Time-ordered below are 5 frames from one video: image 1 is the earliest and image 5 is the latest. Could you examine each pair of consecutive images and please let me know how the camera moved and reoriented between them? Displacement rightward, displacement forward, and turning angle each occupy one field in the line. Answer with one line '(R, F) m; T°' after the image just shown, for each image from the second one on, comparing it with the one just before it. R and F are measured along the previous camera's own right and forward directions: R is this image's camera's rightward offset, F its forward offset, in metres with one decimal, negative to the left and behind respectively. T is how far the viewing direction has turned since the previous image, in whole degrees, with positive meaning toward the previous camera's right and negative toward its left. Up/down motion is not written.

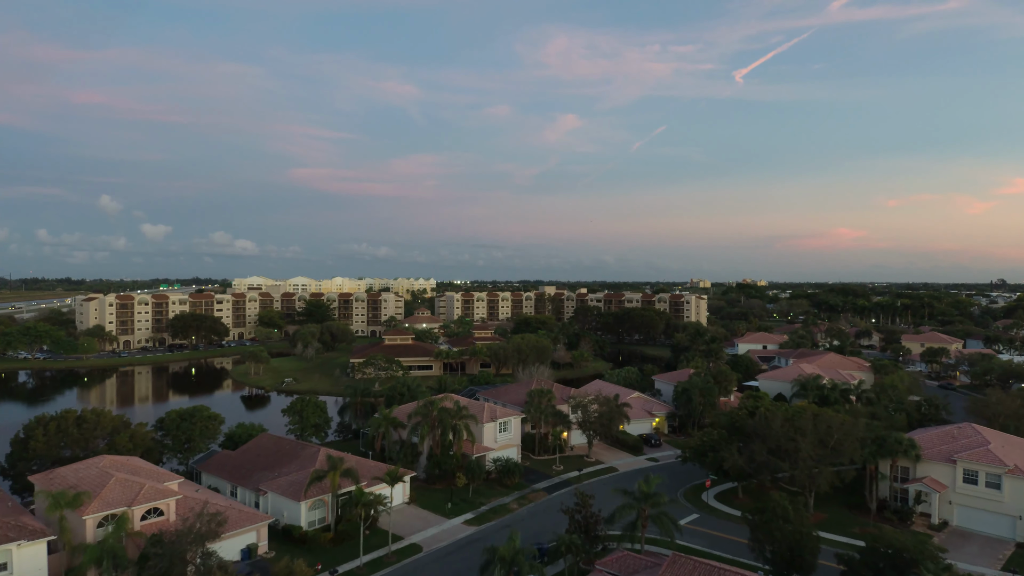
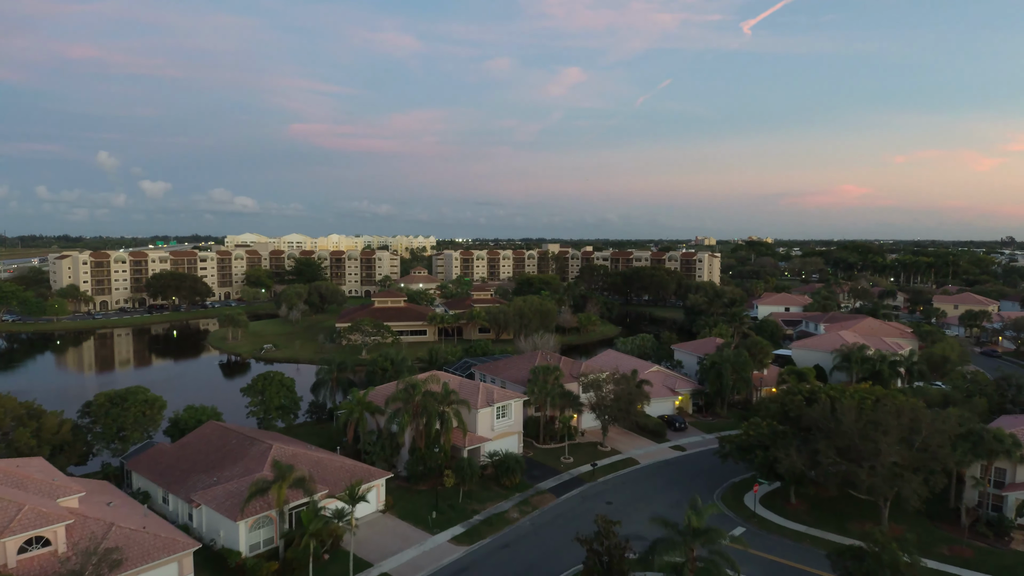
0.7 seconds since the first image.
(+0.1, +7.4) m; 0°
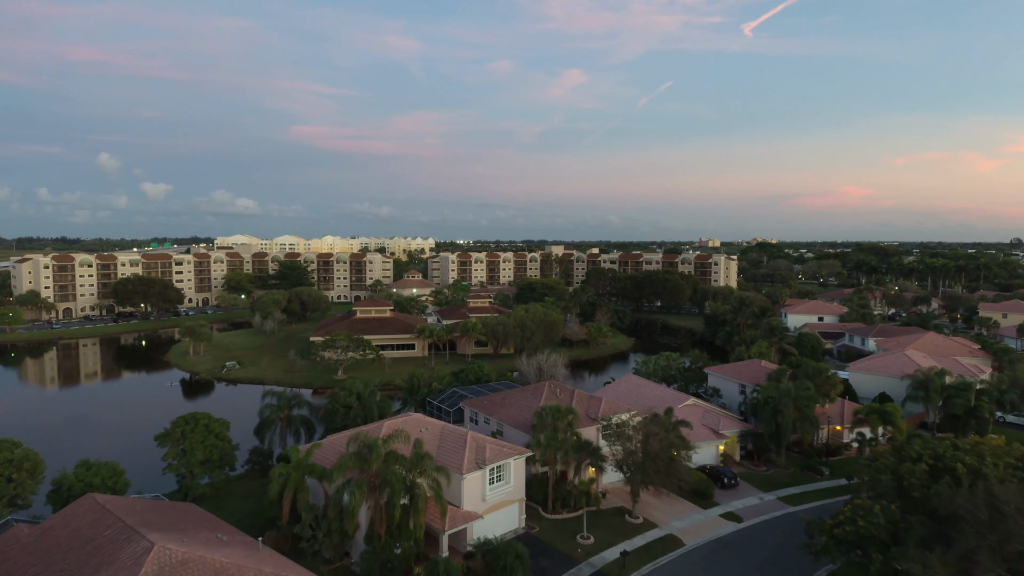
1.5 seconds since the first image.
(+0.1, +9.1) m; 0°
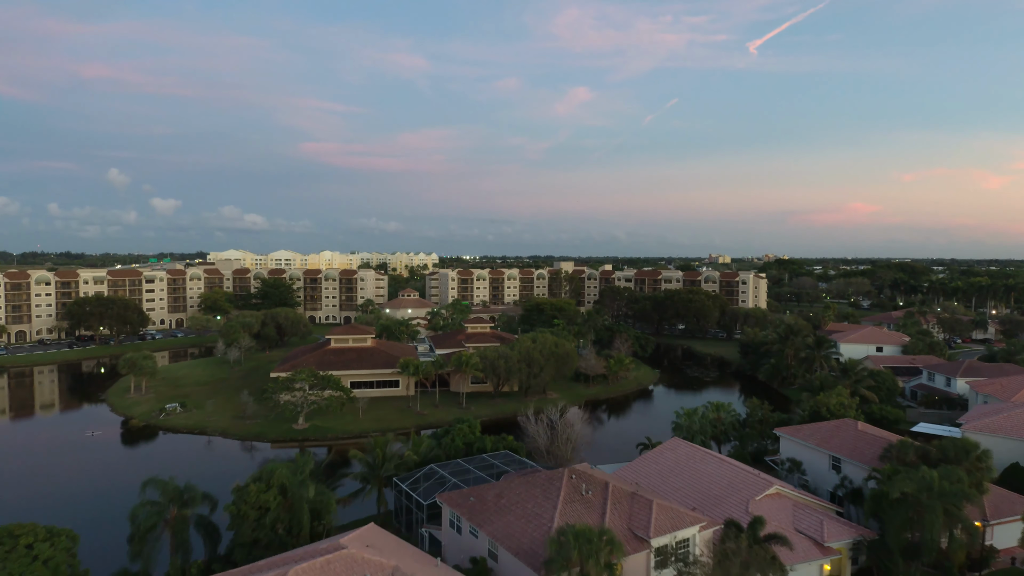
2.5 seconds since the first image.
(+0.2, +10.9) m; -1°
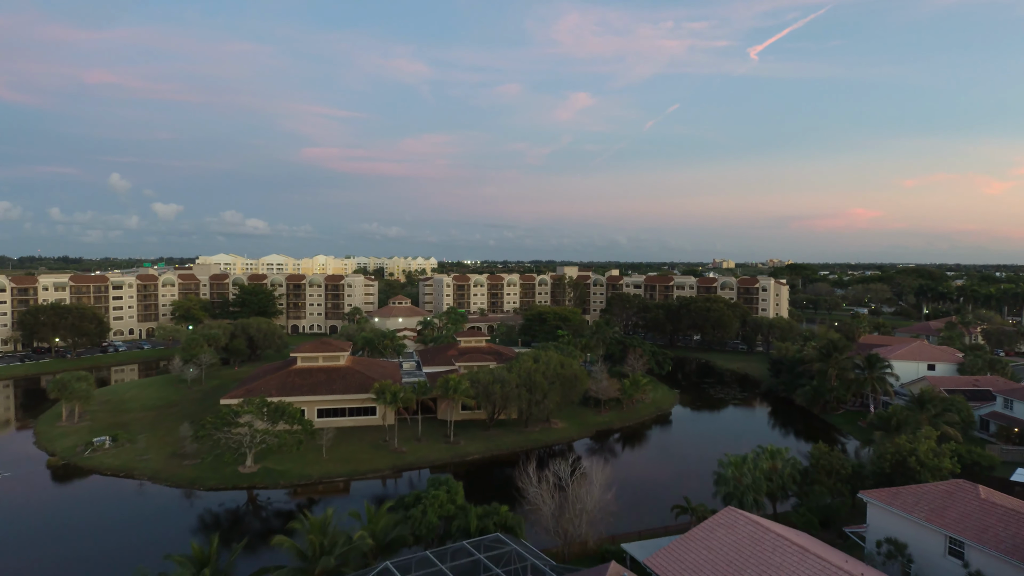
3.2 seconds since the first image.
(+0.2, +8.2) m; 0°
